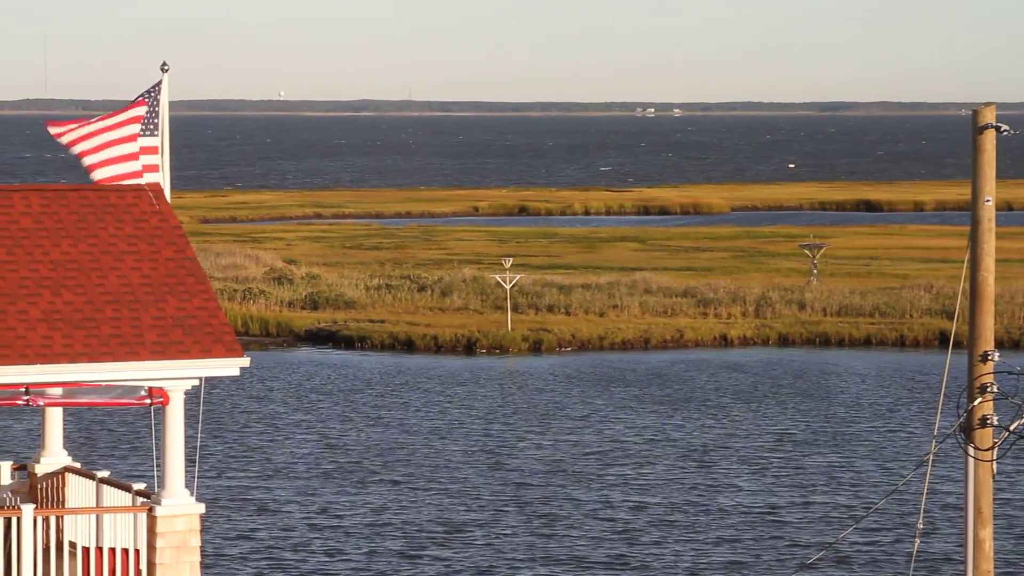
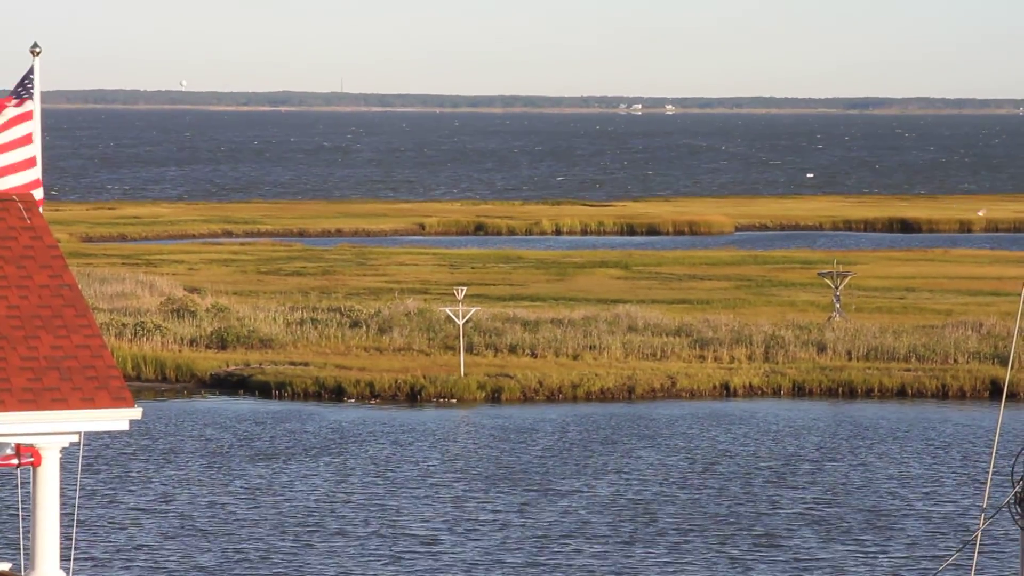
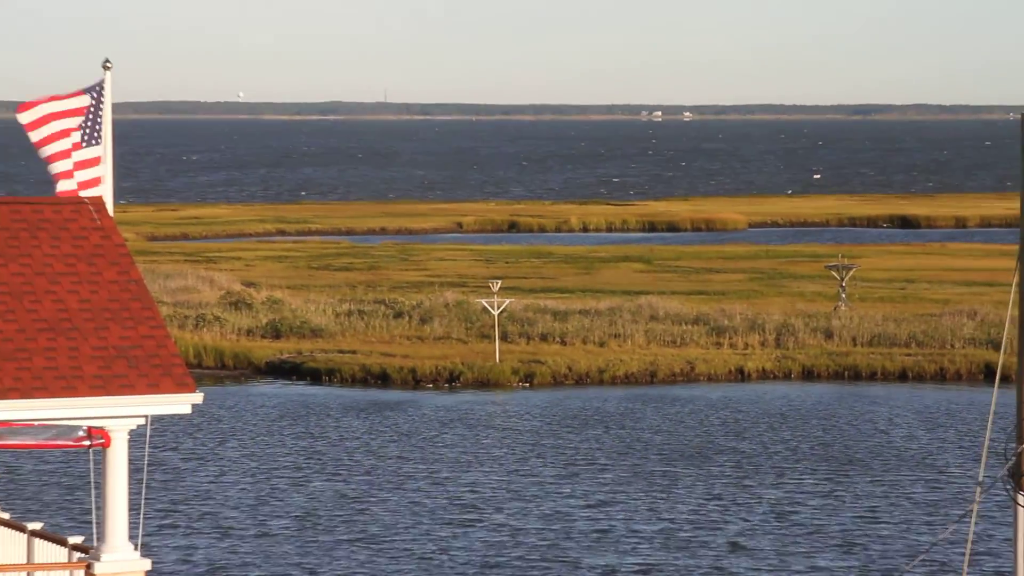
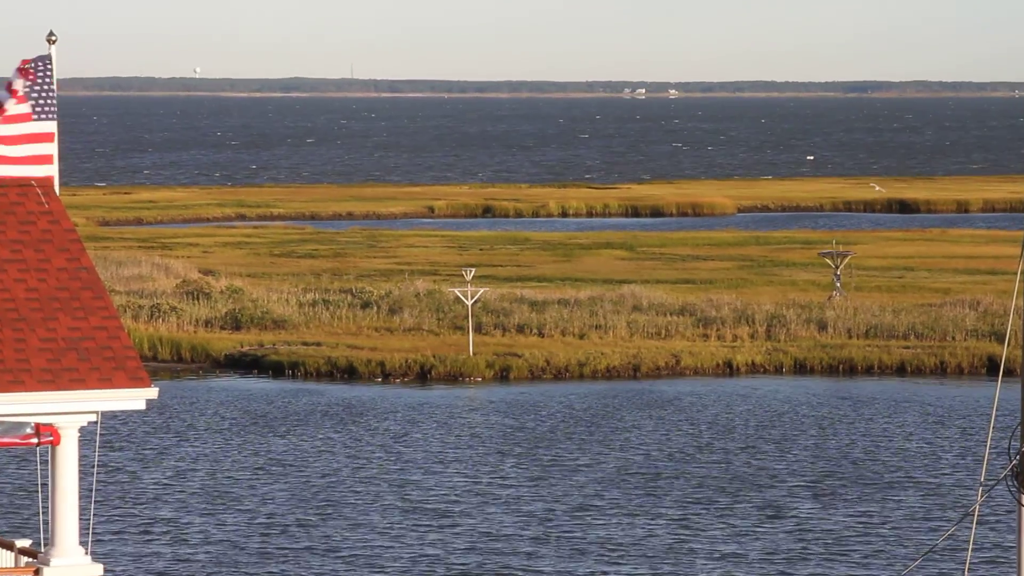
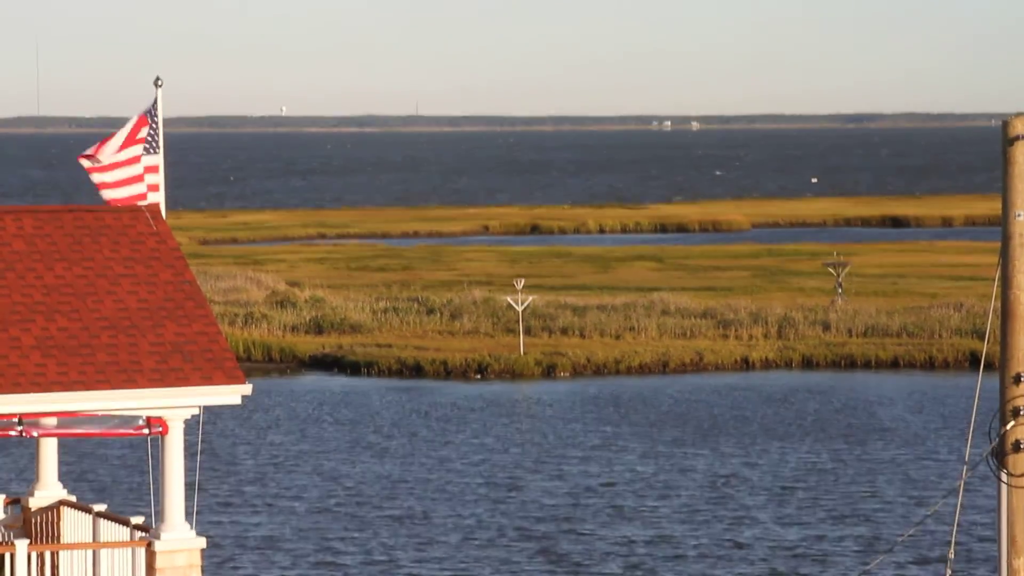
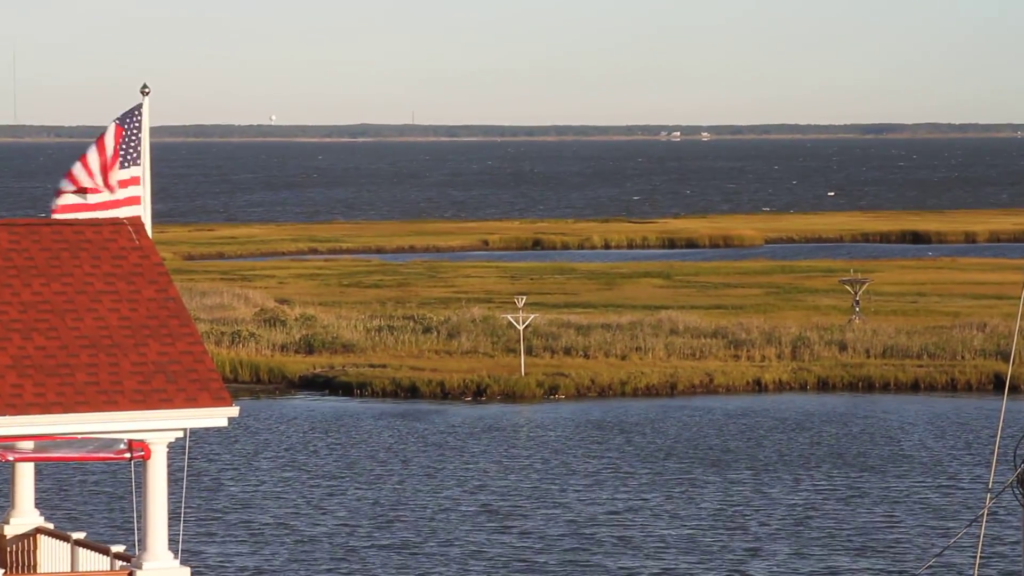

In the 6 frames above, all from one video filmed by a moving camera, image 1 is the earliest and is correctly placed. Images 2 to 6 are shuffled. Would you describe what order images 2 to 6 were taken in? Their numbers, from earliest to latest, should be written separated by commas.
5, 6, 3, 4, 2
